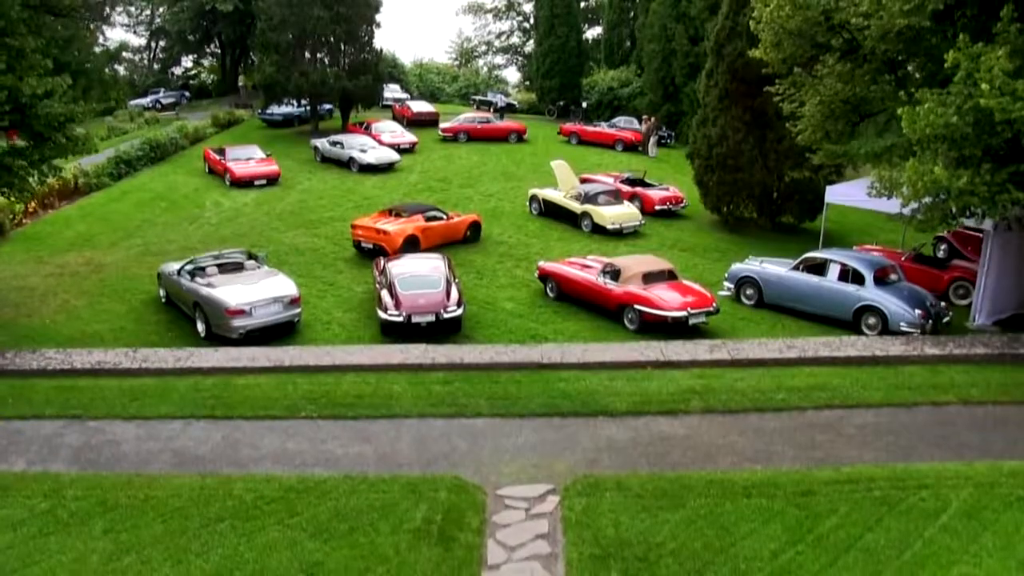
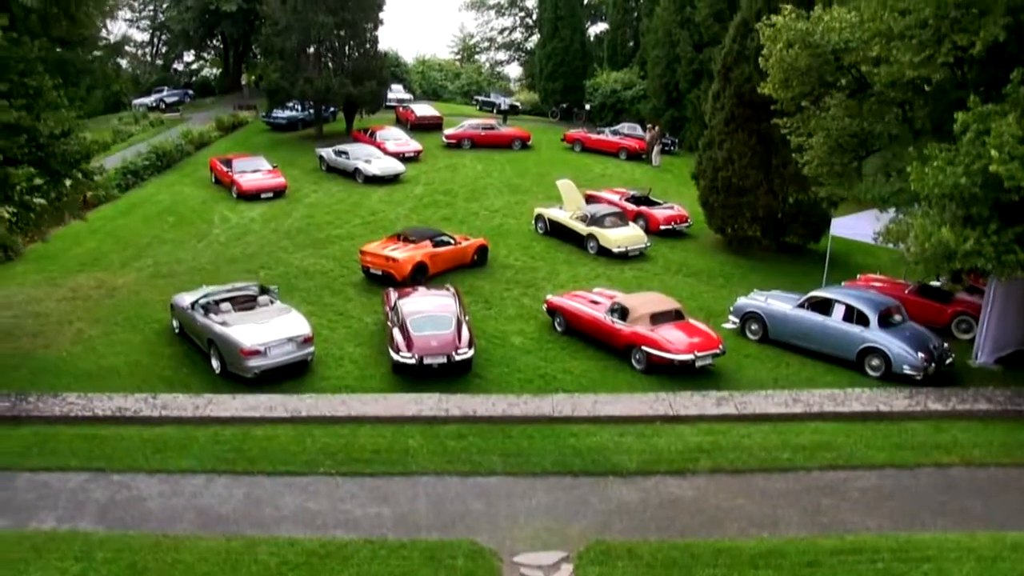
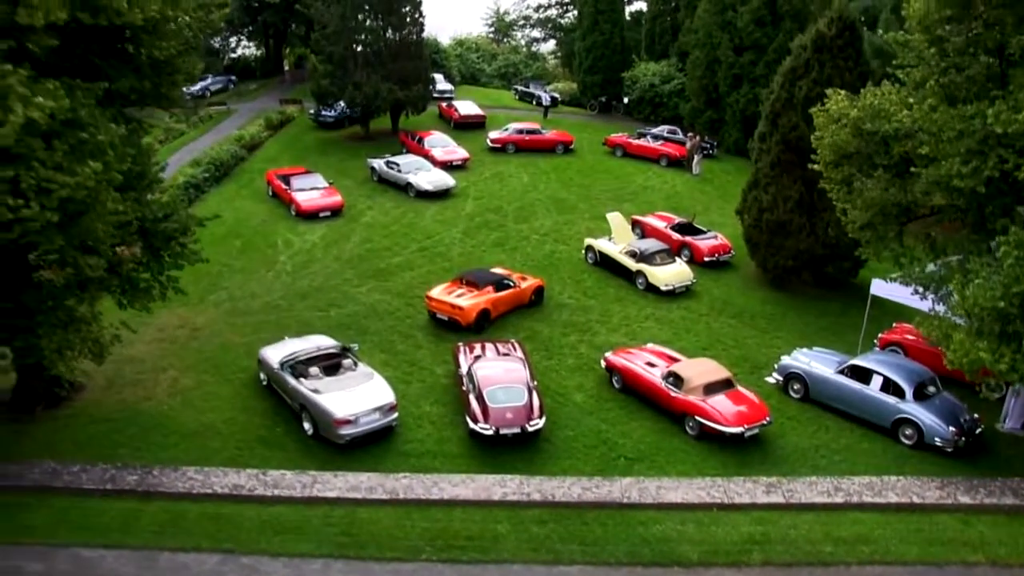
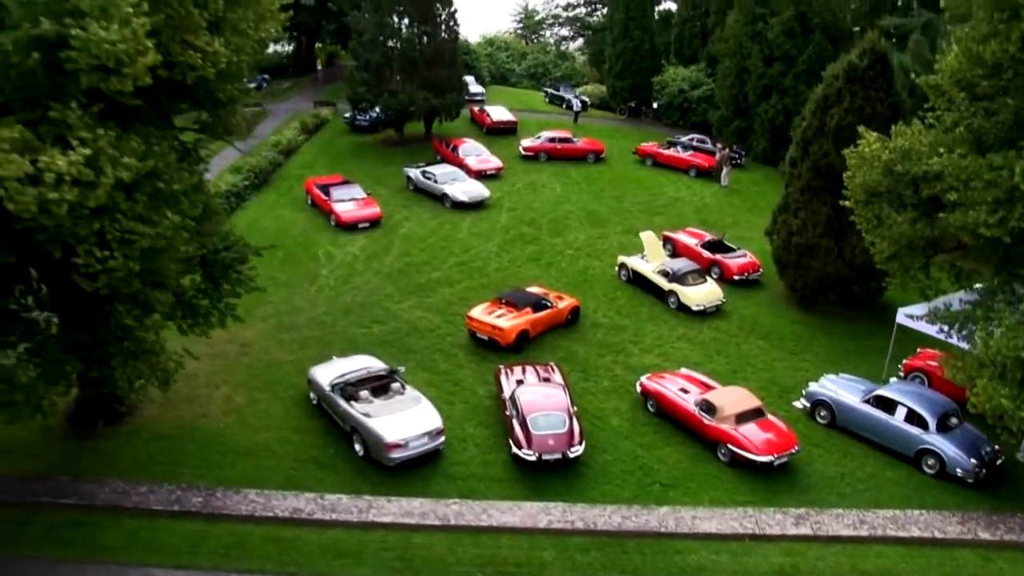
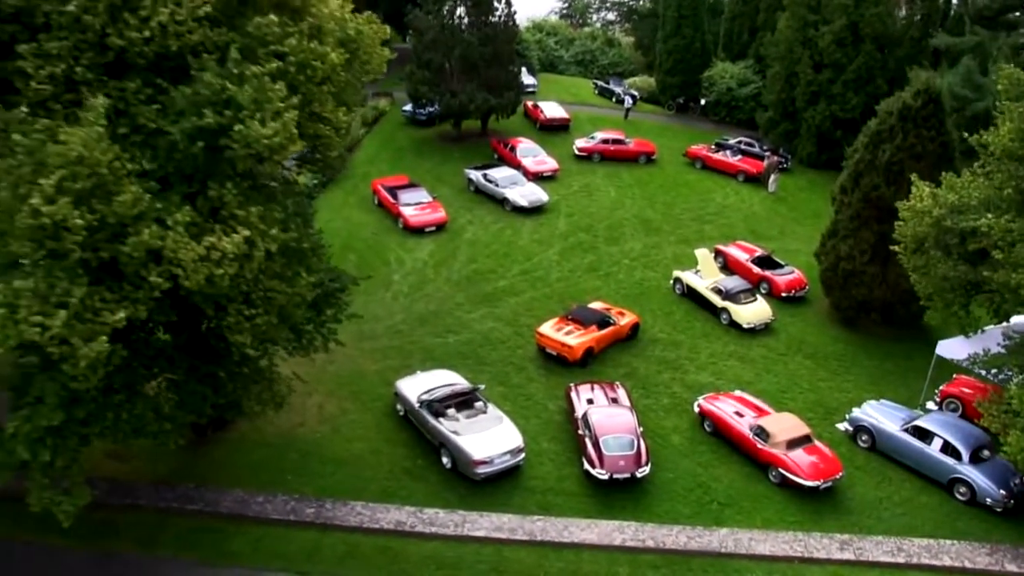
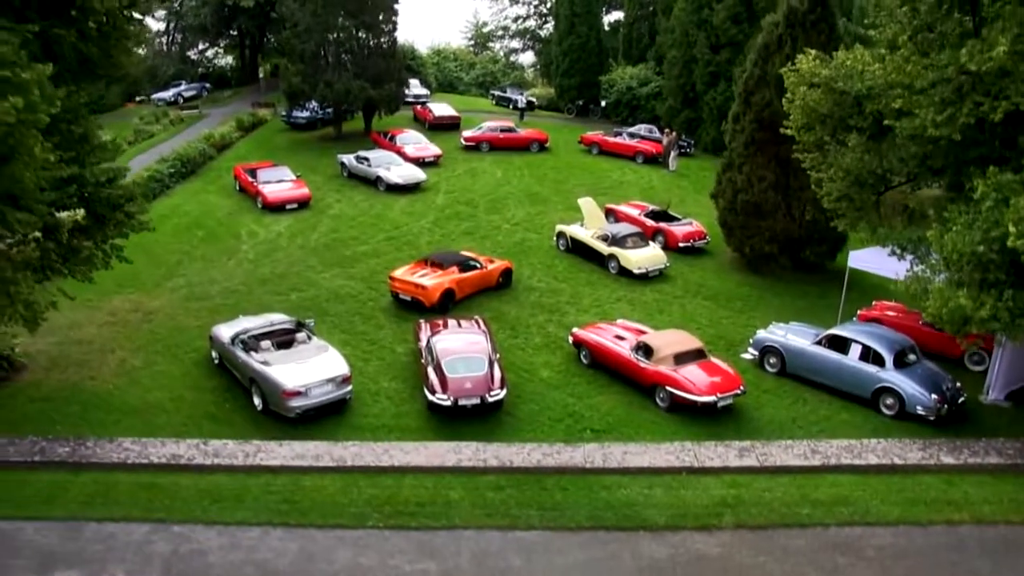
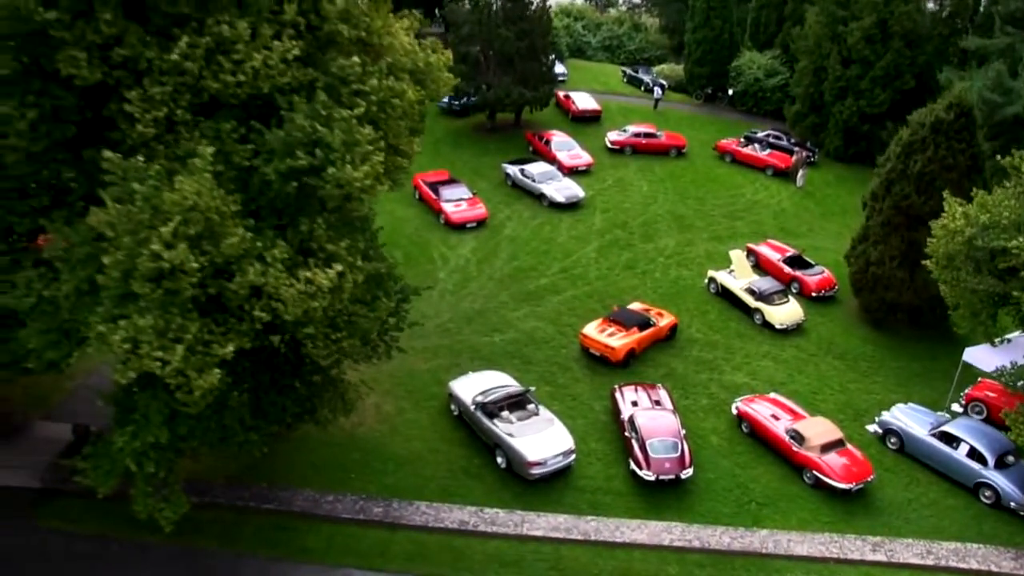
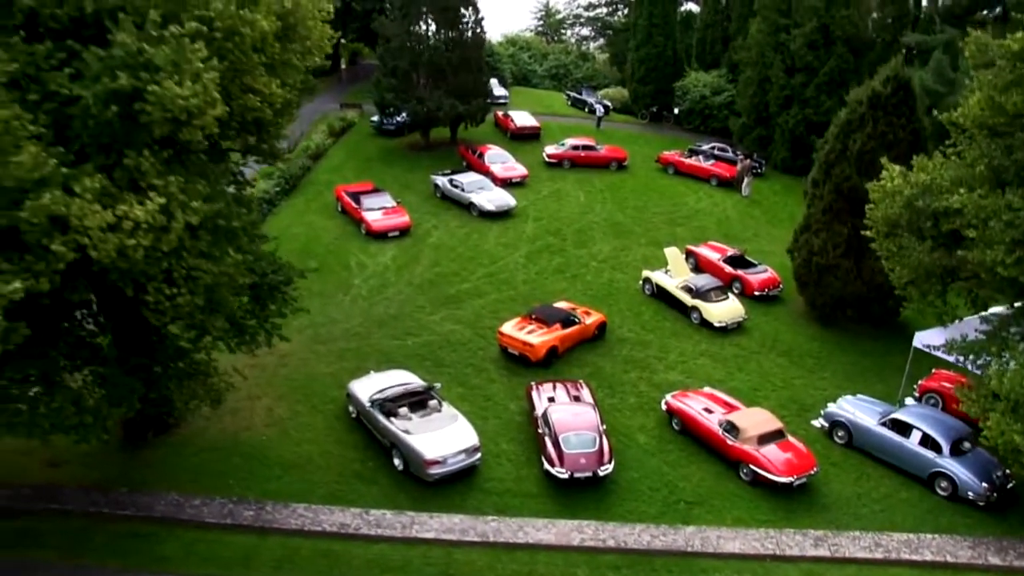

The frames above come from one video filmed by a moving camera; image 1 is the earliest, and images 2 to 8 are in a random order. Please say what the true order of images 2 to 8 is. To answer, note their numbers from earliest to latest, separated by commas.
2, 6, 3, 4, 8, 5, 7
